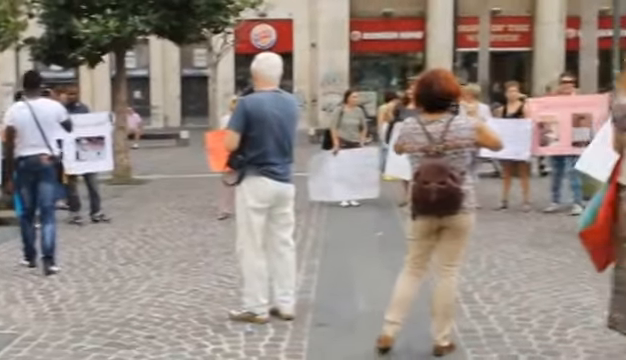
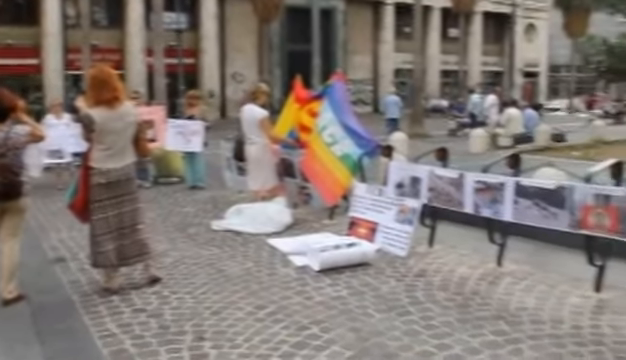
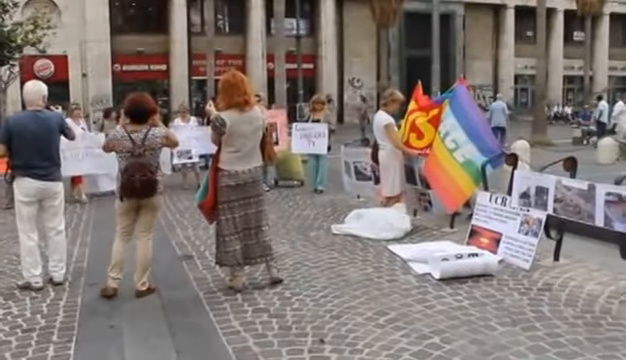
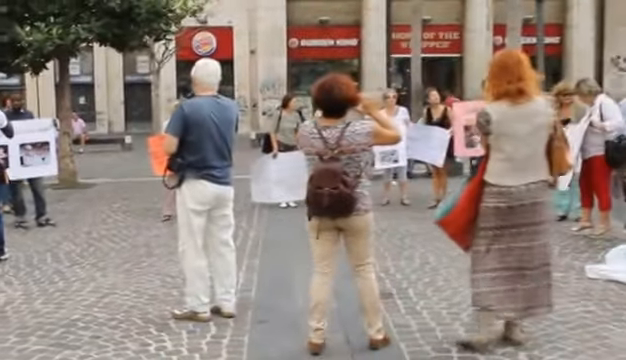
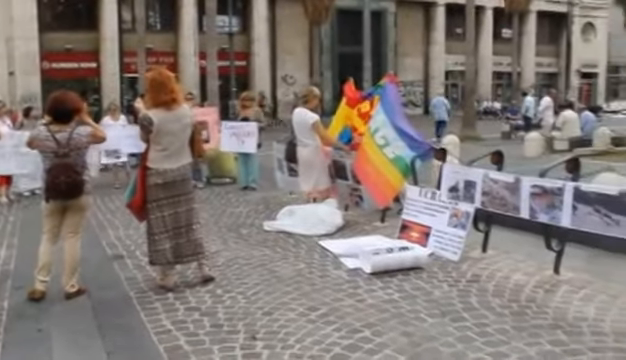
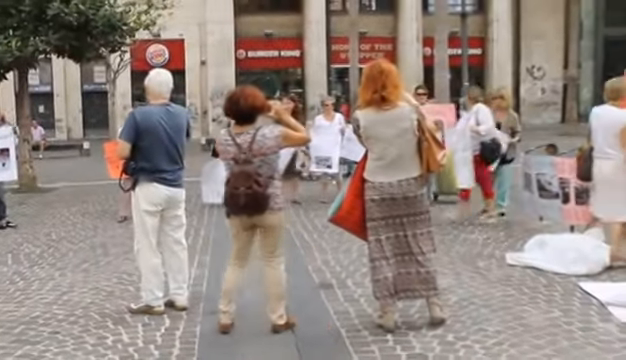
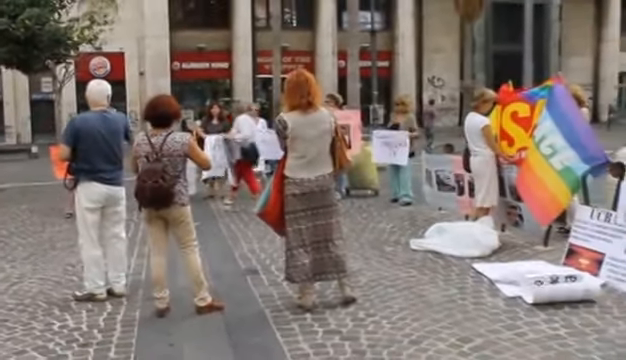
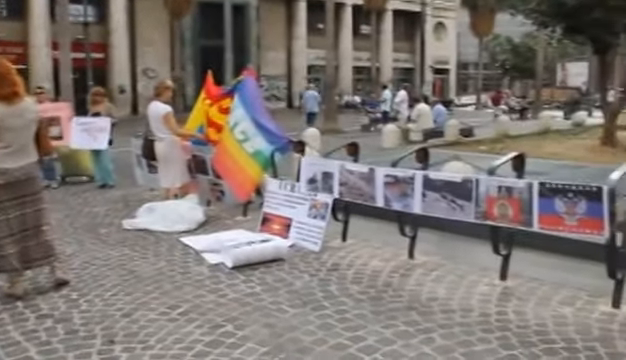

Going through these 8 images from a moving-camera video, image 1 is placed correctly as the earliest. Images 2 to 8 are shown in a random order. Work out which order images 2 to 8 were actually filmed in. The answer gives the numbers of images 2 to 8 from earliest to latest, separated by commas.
4, 6, 7, 3, 5, 2, 8
